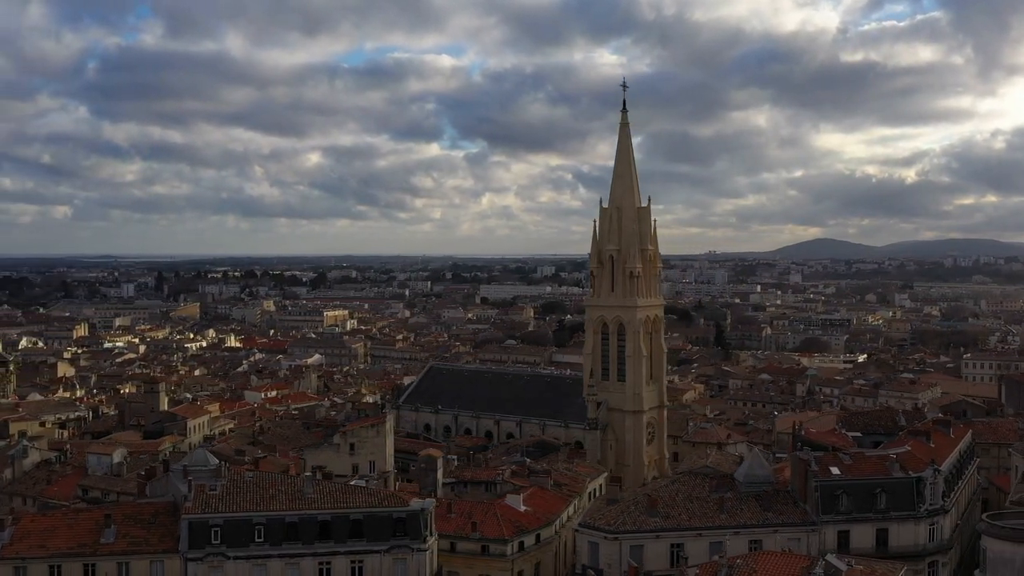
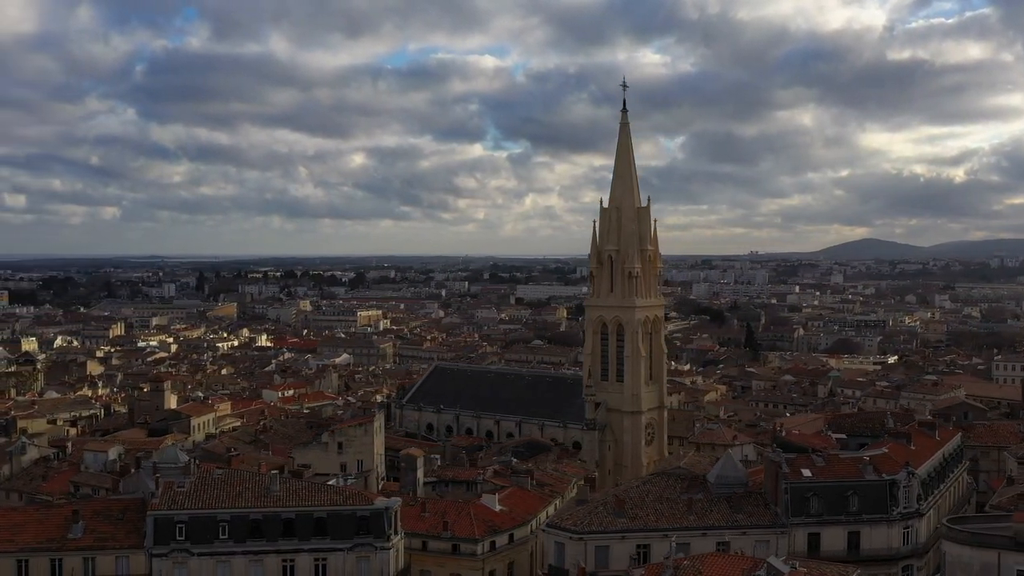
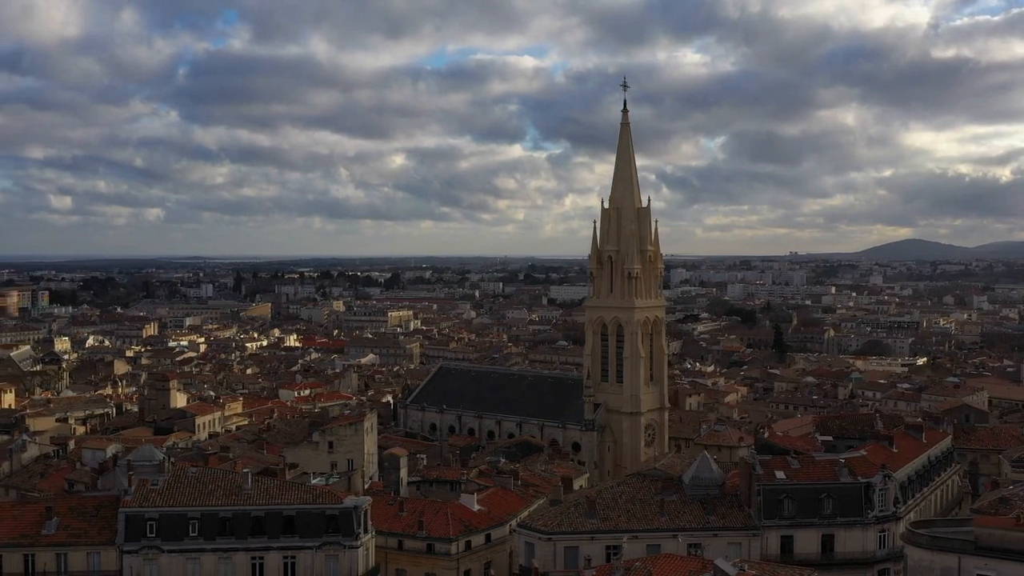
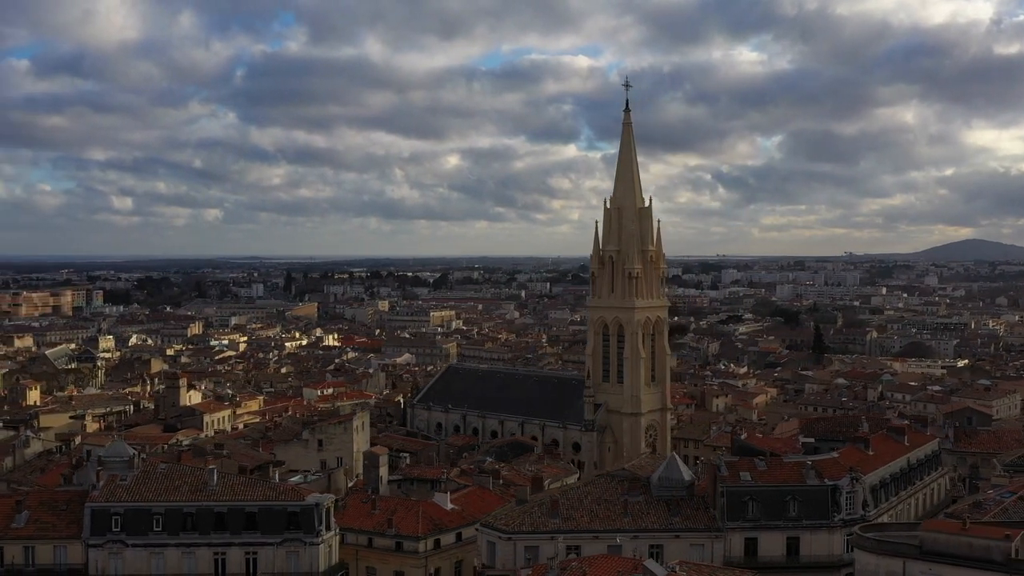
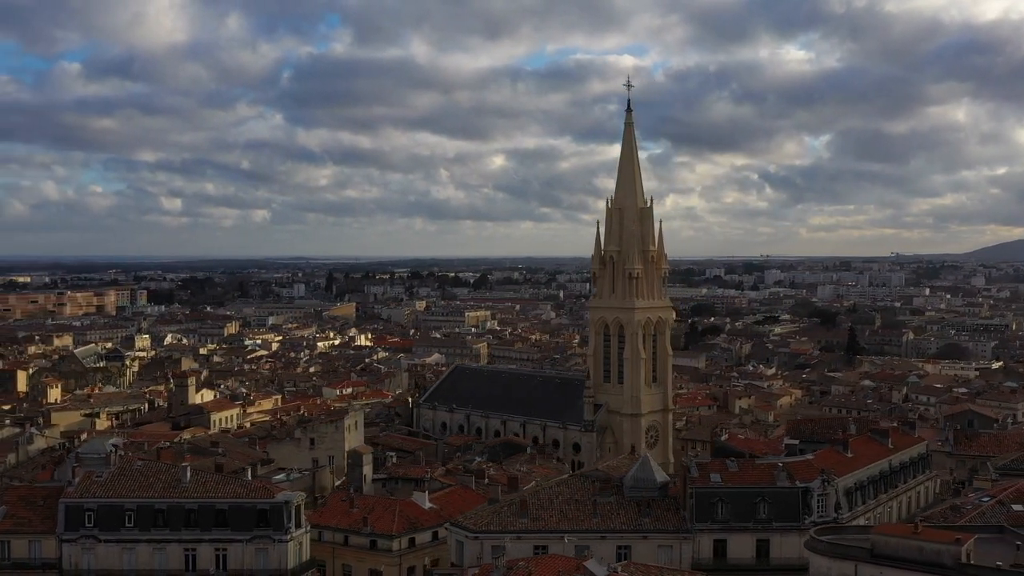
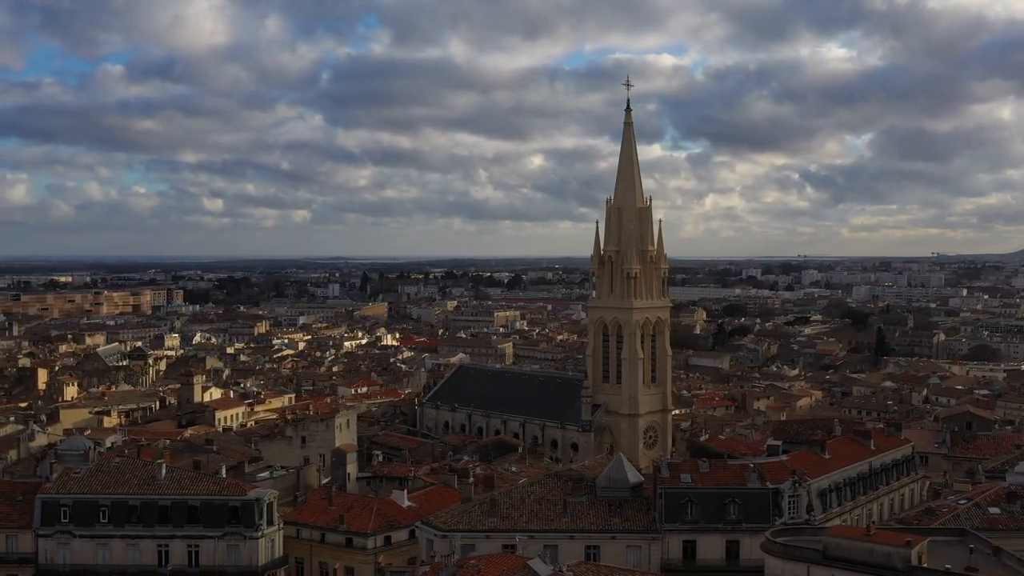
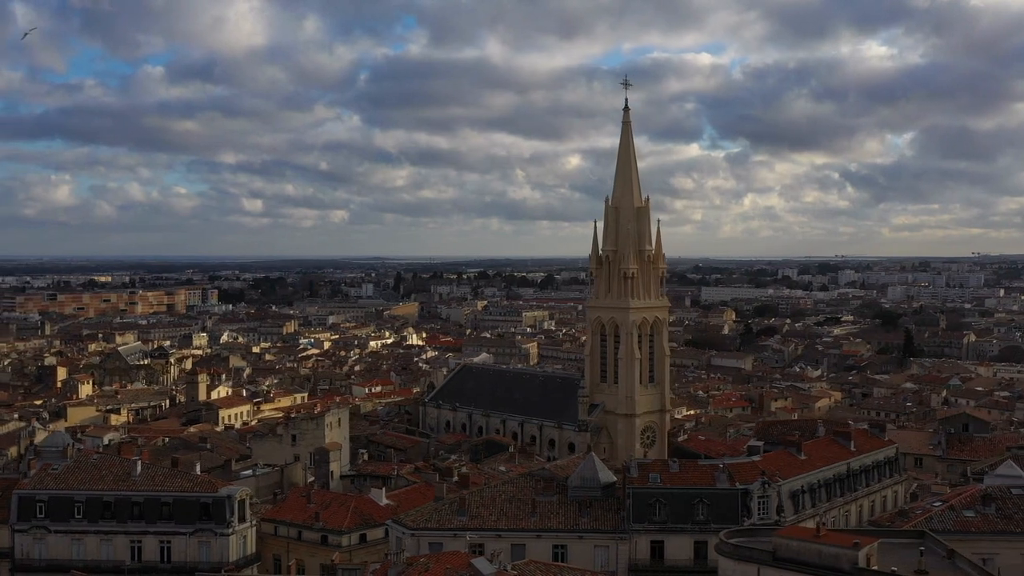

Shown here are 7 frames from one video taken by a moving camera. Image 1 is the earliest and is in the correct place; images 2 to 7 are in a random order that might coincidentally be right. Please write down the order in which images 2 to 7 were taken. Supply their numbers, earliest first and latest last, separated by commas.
2, 3, 4, 5, 6, 7
